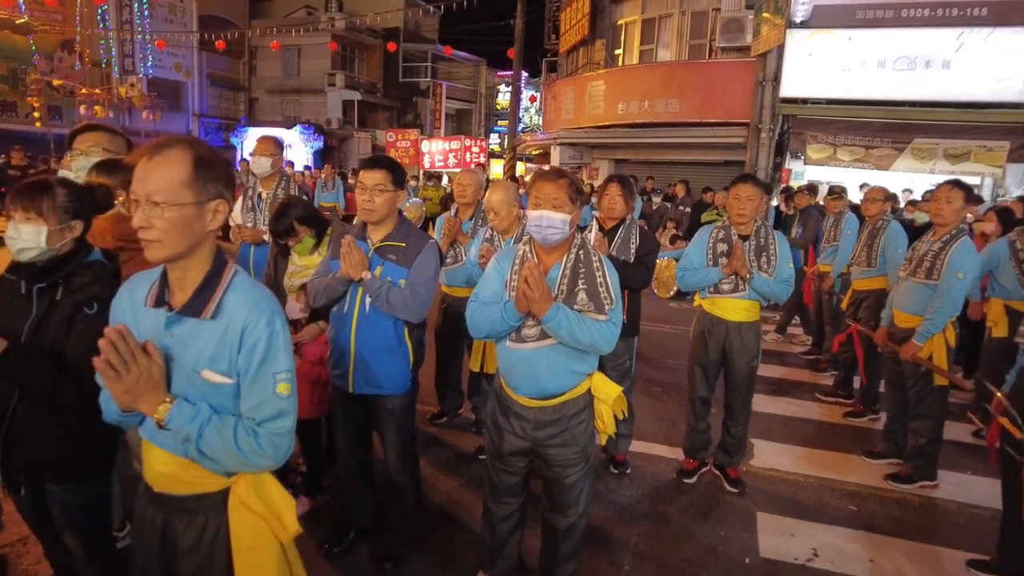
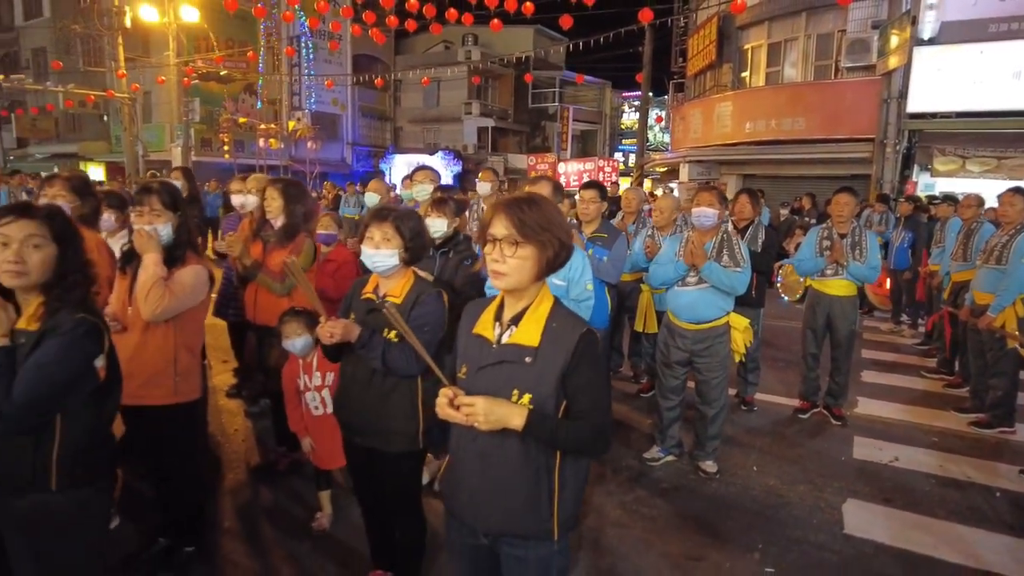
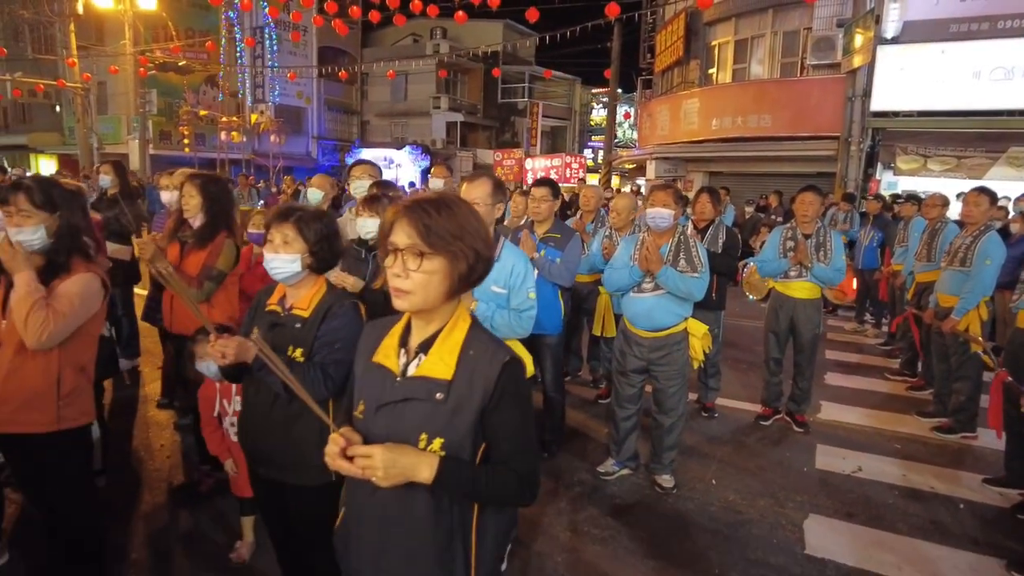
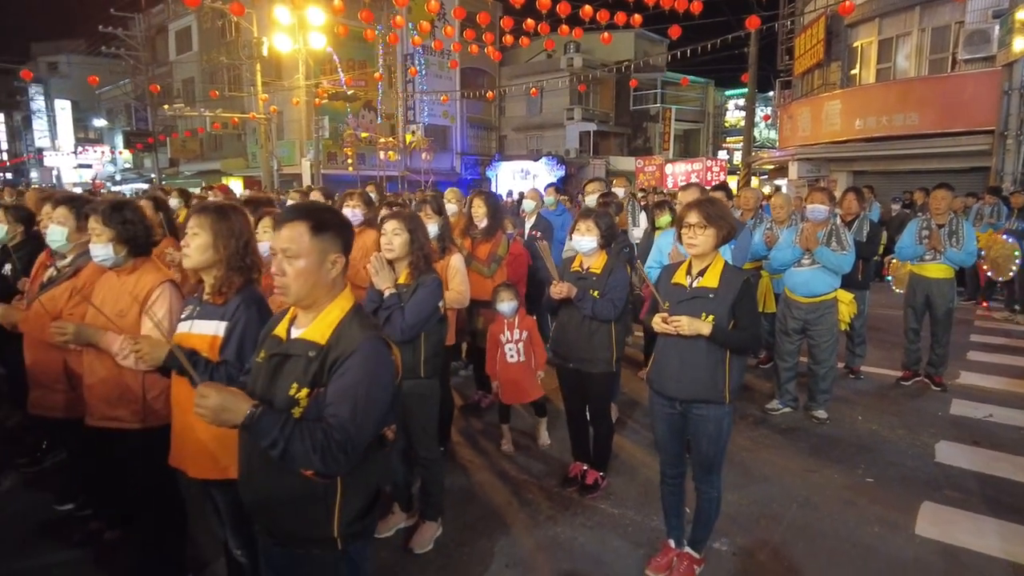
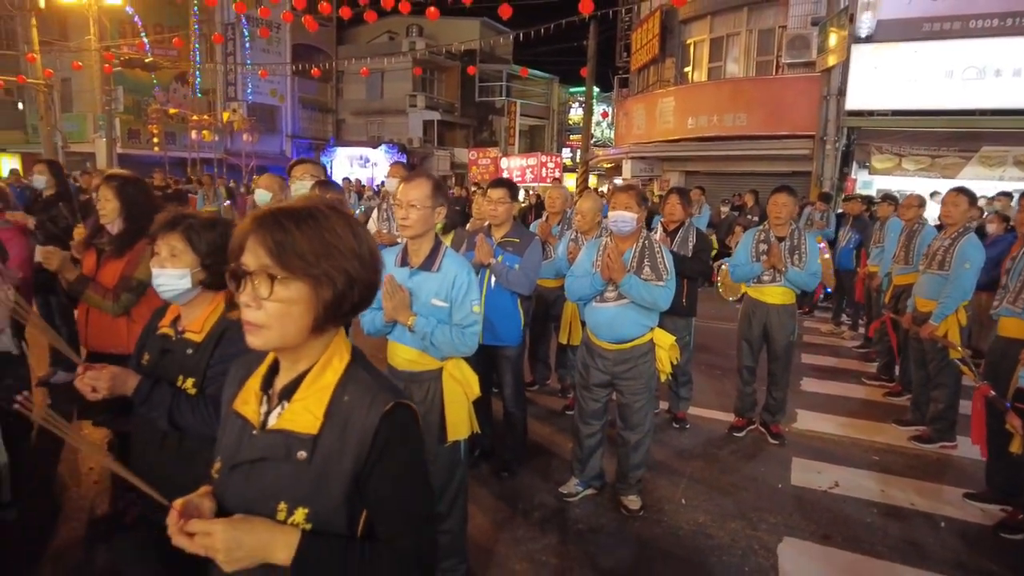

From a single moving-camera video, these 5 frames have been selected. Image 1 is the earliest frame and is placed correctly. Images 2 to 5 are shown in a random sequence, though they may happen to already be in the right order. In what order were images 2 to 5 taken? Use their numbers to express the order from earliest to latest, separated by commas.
5, 3, 2, 4
